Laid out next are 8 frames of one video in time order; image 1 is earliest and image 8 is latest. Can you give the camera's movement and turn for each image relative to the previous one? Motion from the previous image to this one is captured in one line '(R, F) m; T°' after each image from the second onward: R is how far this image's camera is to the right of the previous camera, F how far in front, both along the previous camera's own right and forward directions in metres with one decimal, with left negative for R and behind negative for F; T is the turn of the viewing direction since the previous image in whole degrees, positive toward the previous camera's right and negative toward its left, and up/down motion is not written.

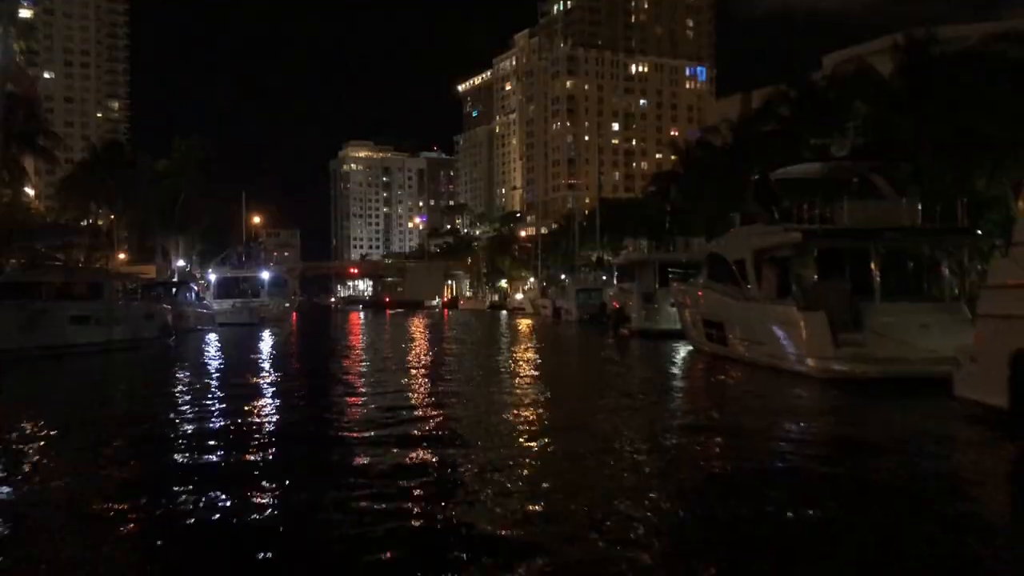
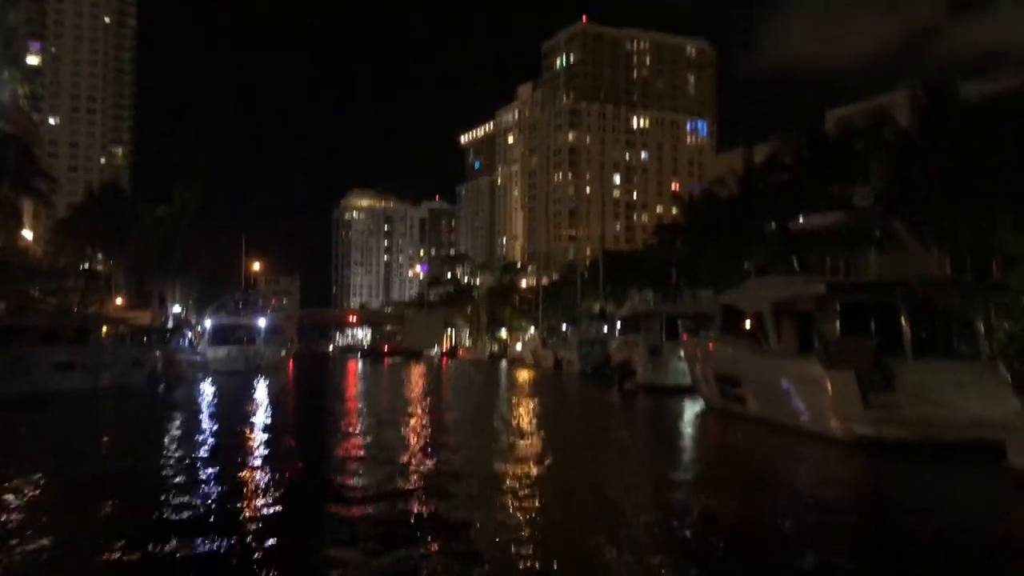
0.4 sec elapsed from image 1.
(-0.1, +1.0) m; 0°
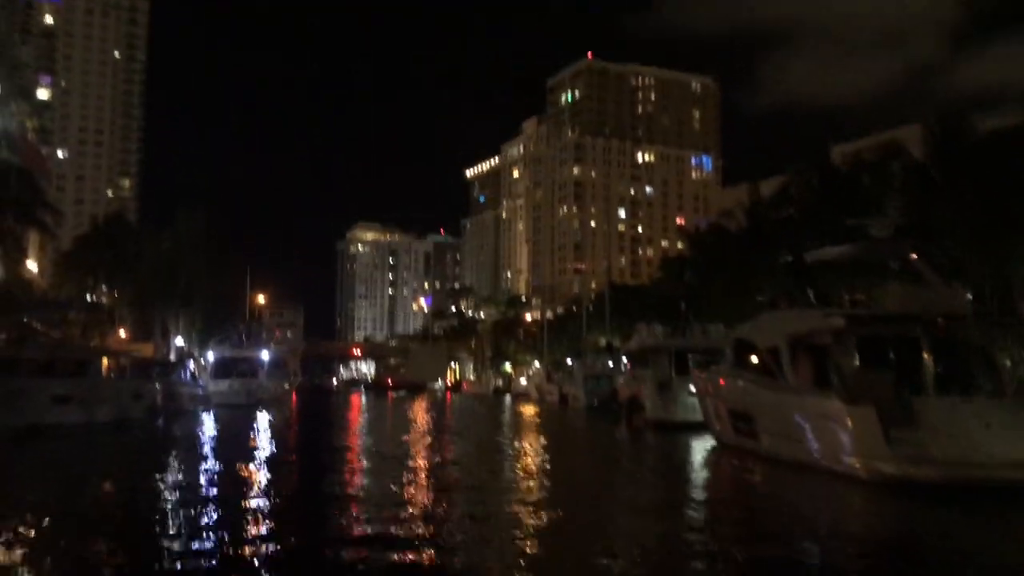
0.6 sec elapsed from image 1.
(-0.1, +0.5) m; 0°
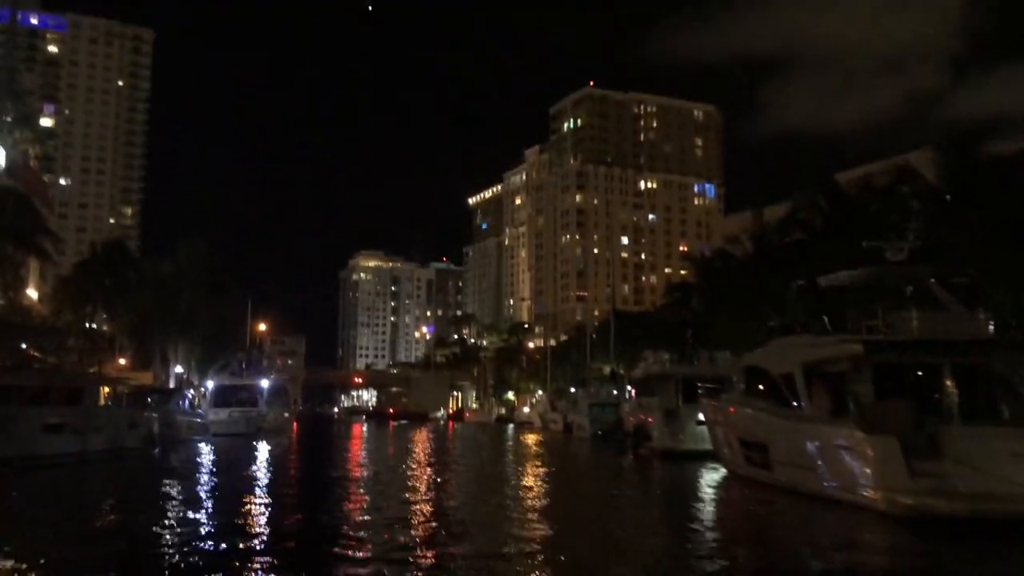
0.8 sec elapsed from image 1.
(-0.1, +0.6) m; 0°
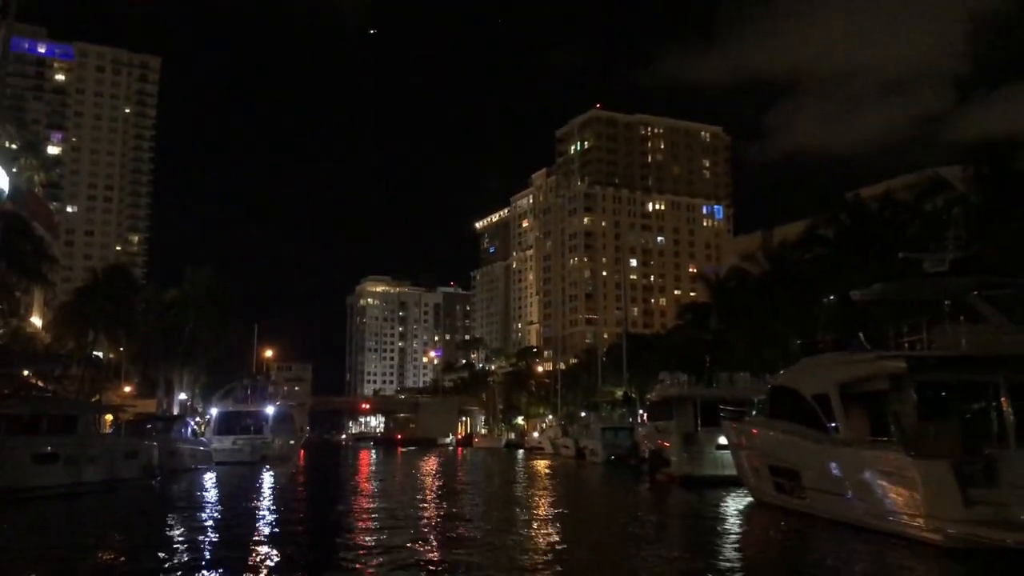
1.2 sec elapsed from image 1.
(-0.1, +1.1) m; 0°
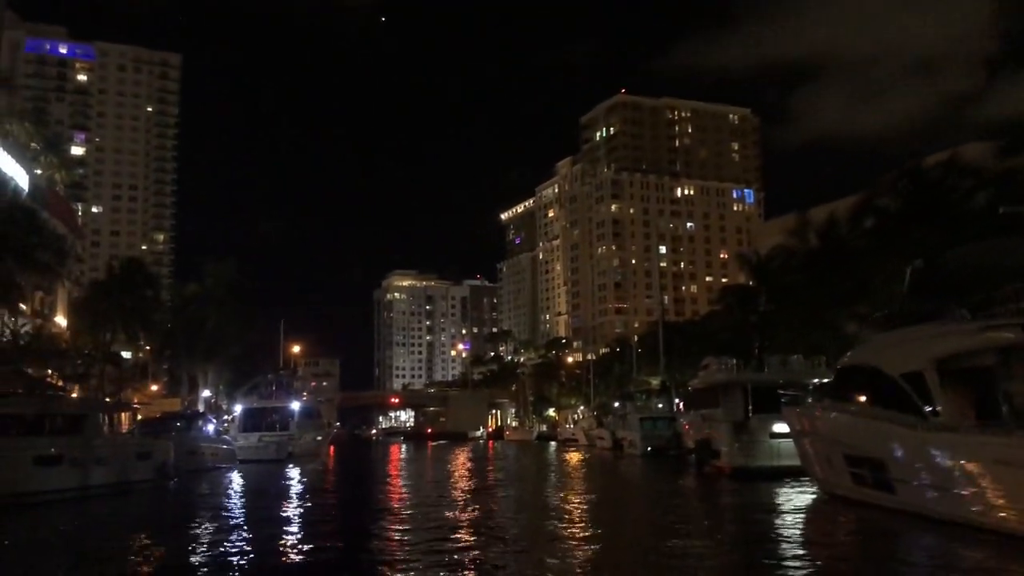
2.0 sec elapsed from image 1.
(-0.3, +2.2) m; -2°
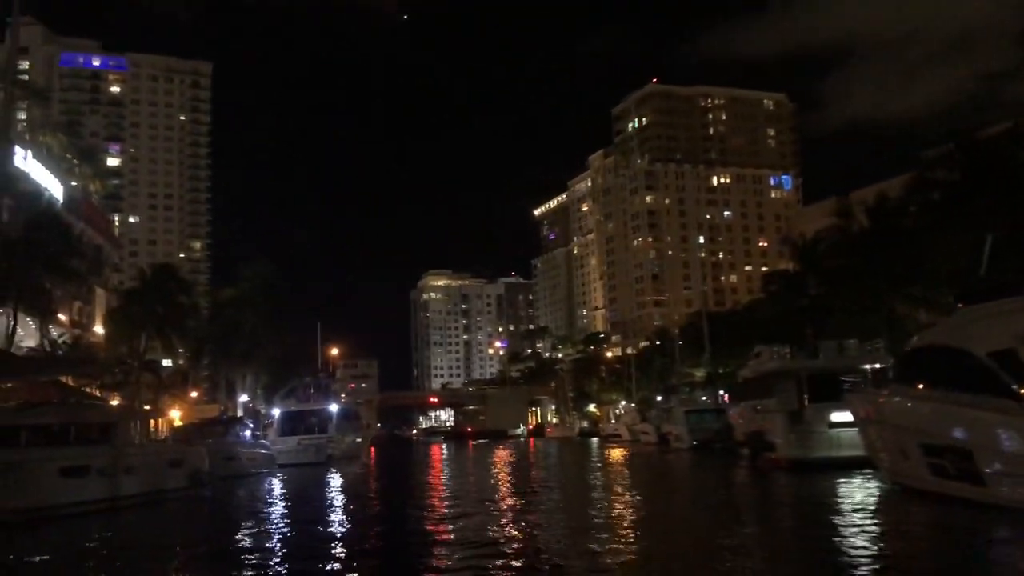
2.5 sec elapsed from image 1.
(-0.1, +1.2) m; -2°
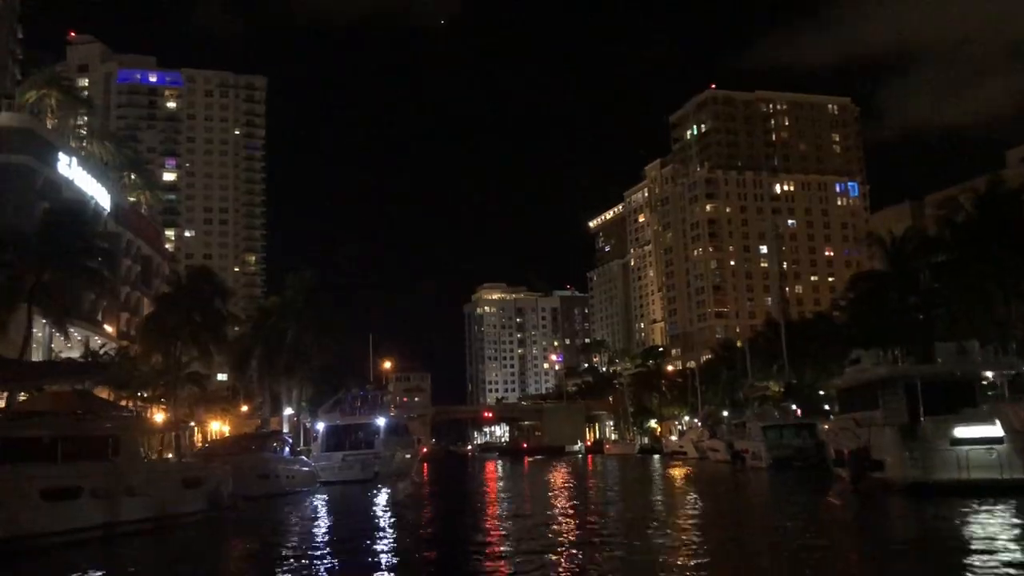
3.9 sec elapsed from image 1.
(-0.3, +3.6) m; -3°
